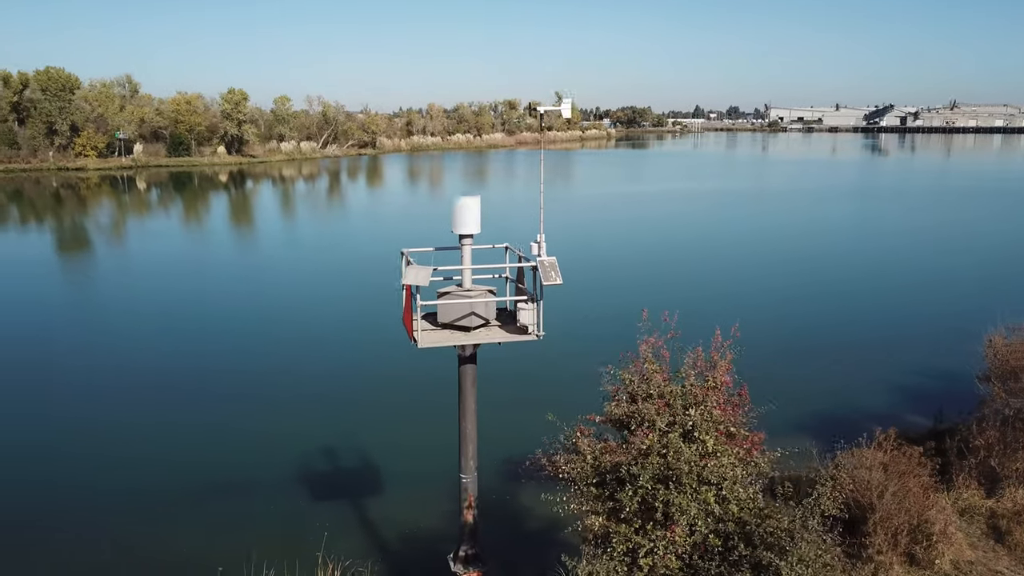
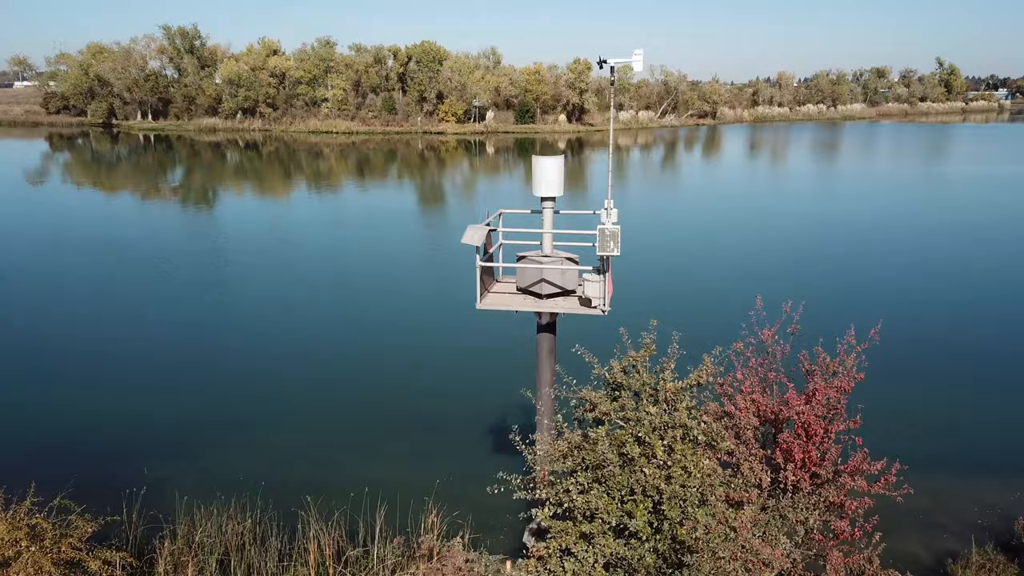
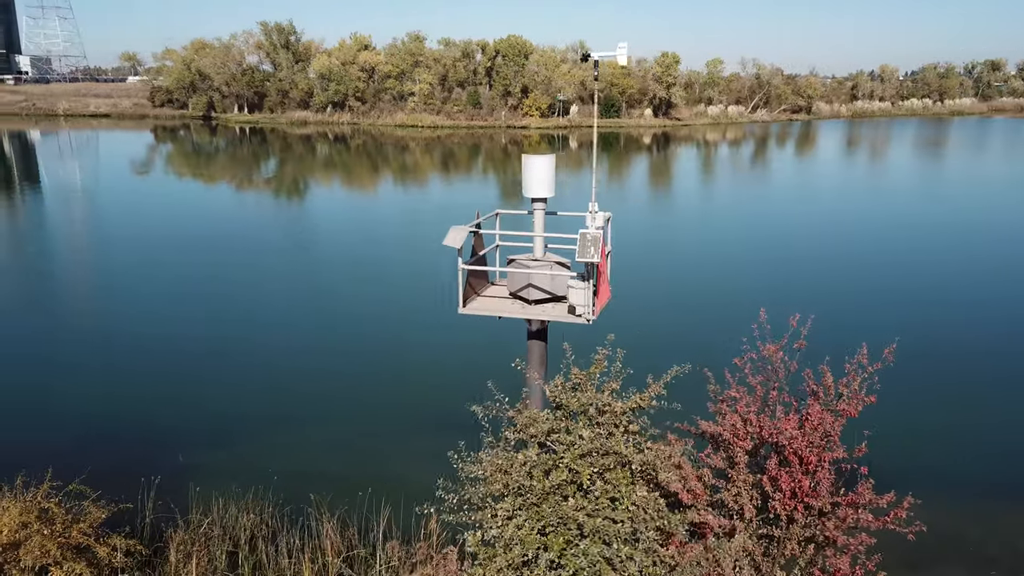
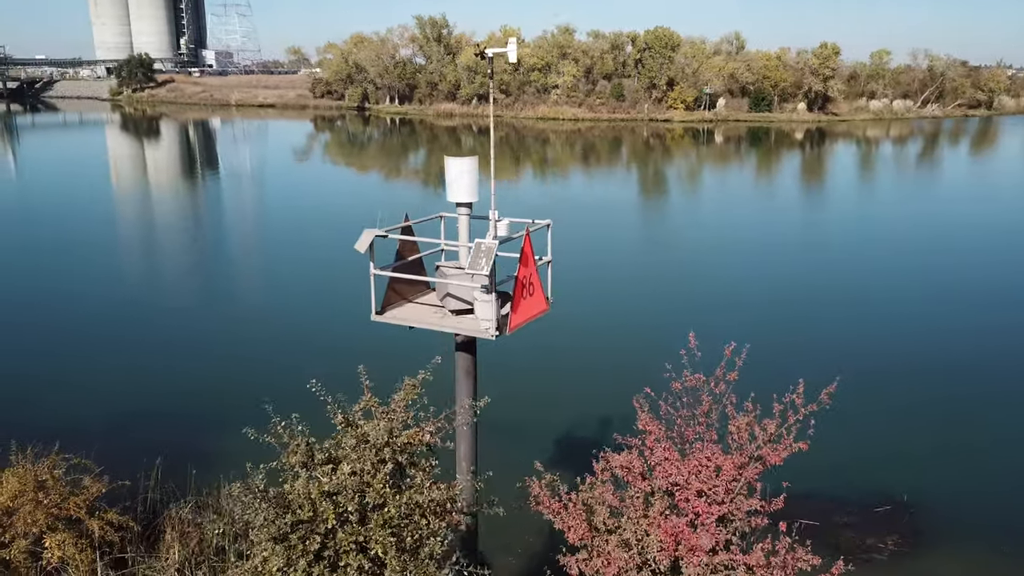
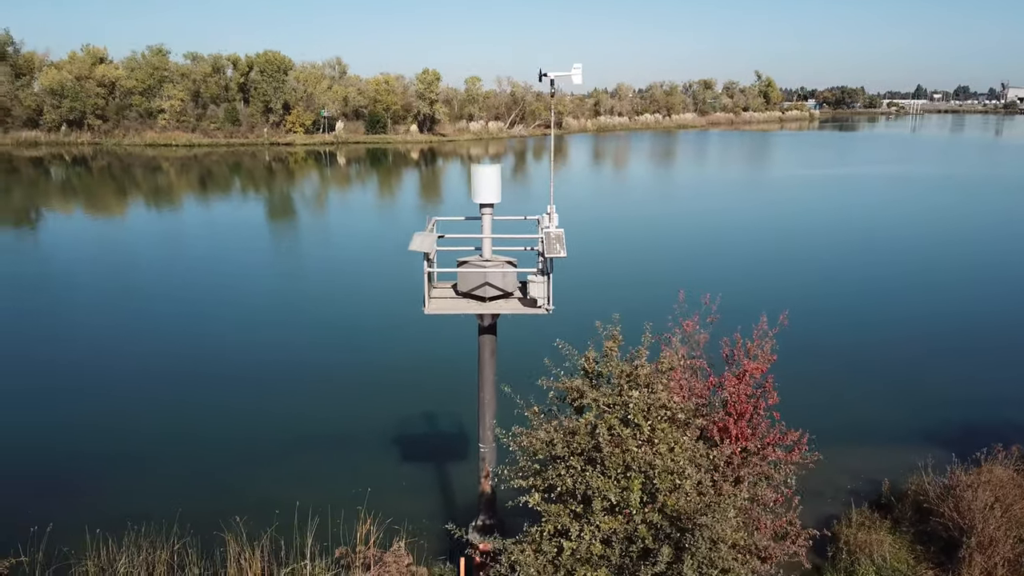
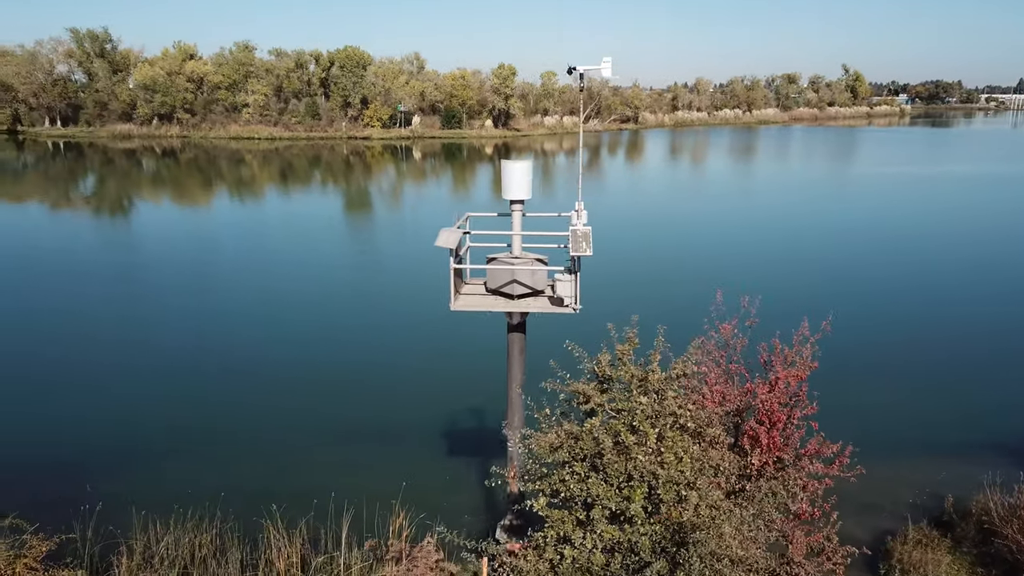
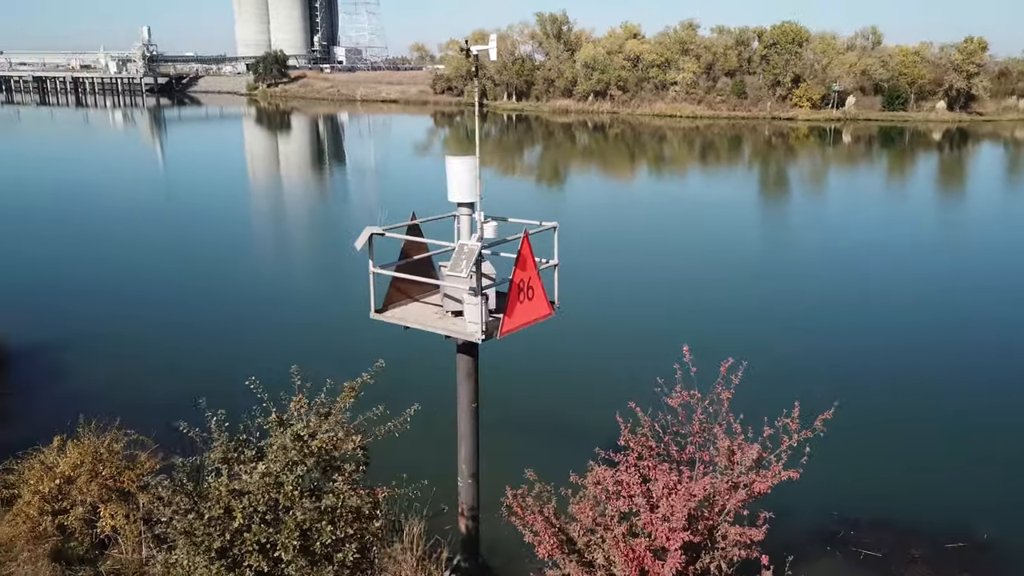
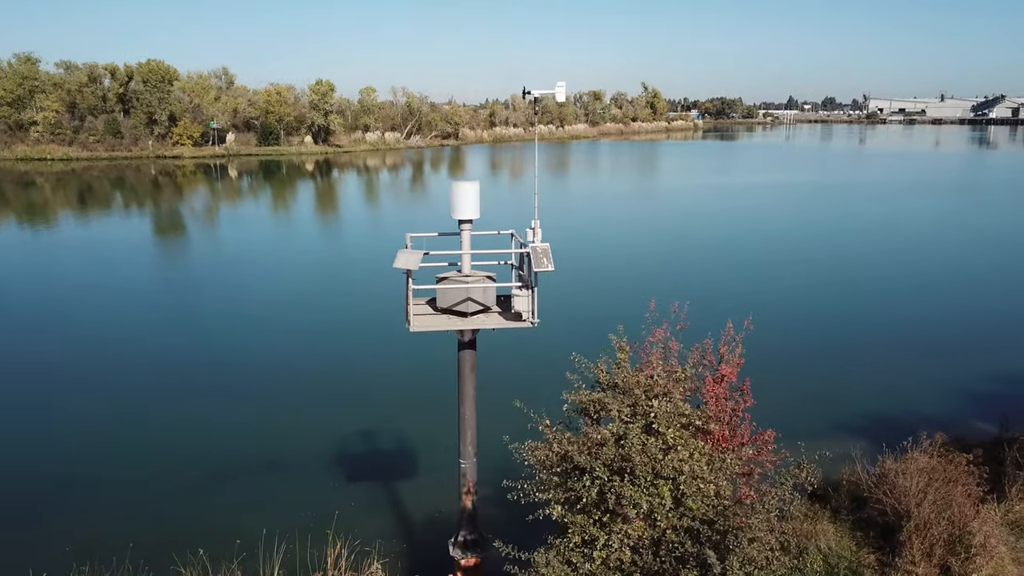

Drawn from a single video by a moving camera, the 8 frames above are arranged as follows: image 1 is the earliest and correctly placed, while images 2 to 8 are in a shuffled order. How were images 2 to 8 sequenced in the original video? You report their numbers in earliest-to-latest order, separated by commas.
8, 5, 6, 2, 3, 4, 7
